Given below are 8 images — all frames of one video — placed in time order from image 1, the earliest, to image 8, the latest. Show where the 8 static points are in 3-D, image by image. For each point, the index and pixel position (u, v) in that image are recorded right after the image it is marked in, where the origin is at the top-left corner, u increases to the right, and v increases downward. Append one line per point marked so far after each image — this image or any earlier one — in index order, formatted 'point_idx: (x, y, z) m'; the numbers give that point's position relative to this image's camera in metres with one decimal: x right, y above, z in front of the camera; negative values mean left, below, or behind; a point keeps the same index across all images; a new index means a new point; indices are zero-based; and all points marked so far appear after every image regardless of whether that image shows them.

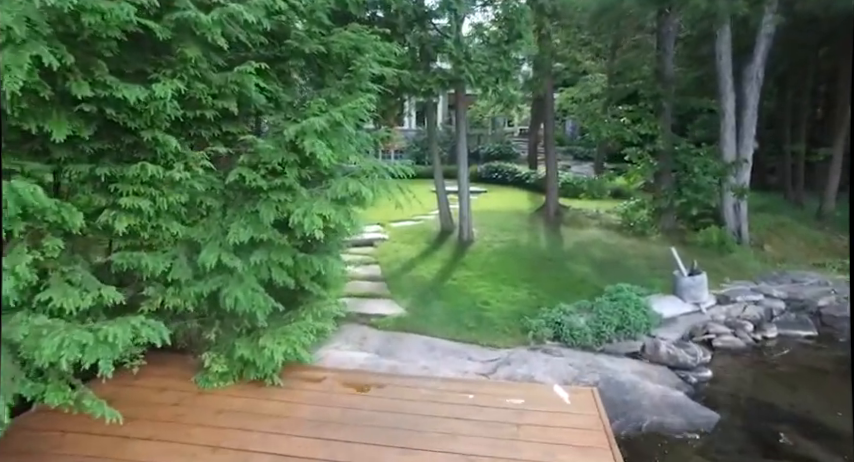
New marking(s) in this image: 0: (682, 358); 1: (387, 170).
0: (+1.8, -0.9, +3.8) m
1: (-0.3, +0.4, +3.6) m
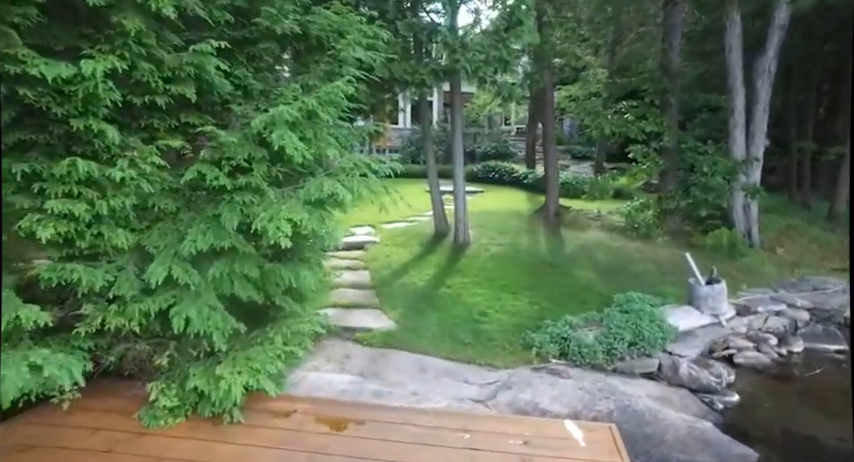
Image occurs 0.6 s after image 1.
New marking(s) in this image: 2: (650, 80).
0: (+1.7, -0.9, +3.3) m
1: (-0.3, +0.4, +3.1) m
2: (+3.0, +1.8, +7.7) m
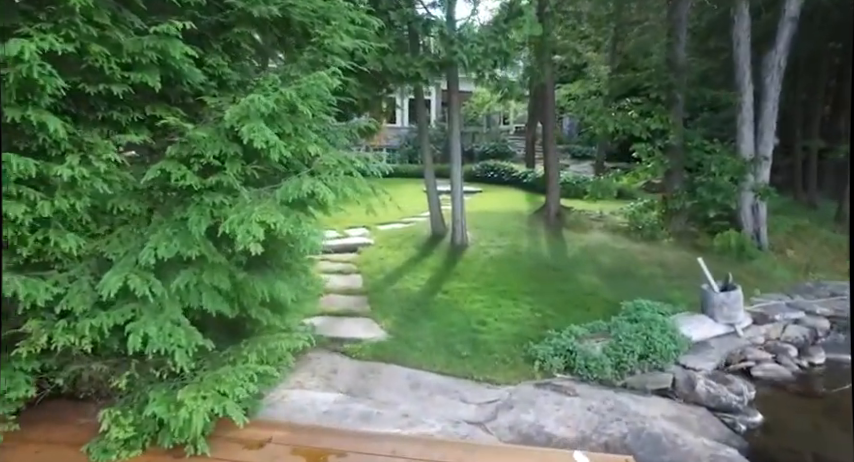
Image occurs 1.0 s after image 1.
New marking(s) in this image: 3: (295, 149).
0: (+1.7, -0.9, +3.0) m
1: (-0.4, +0.3, +2.8) m
2: (+3.0, +1.8, +7.5) m
3: (-0.7, +0.4, +2.7) m
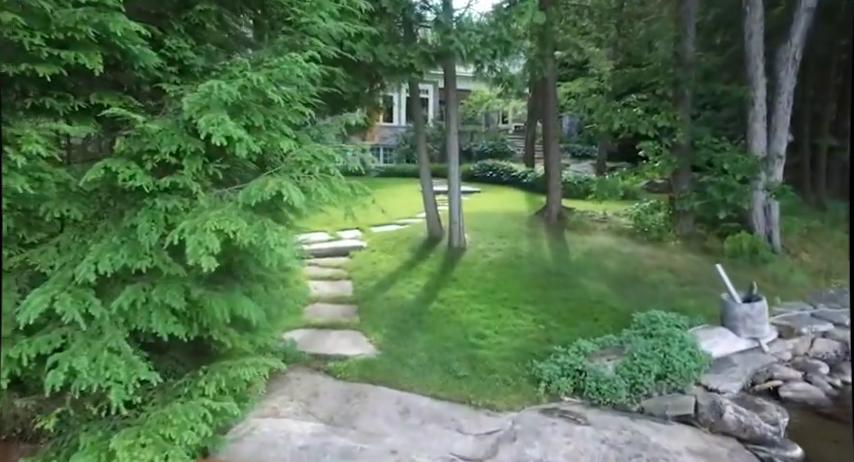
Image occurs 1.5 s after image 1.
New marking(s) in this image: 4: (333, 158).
0: (+1.6, -1.0, +2.7) m
1: (-0.4, +0.3, +2.5) m
2: (+2.9, +1.8, +7.1) m
3: (-0.7, +0.4, +2.4) m
4: (-0.4, +0.3, +2.5) m
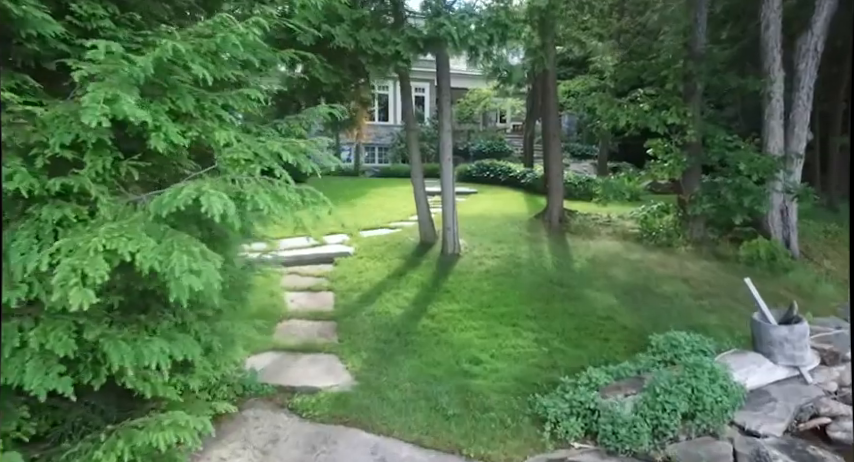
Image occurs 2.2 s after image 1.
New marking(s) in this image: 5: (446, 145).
0: (+1.5, -1.0, +2.2) m
1: (-0.5, +0.3, +2.0) m
2: (+2.8, +1.7, +6.6) m
3: (-0.8, +0.3, +1.9) m
4: (-0.5, +0.3, +2.0) m
5: (+0.2, +1.0, +6.1) m
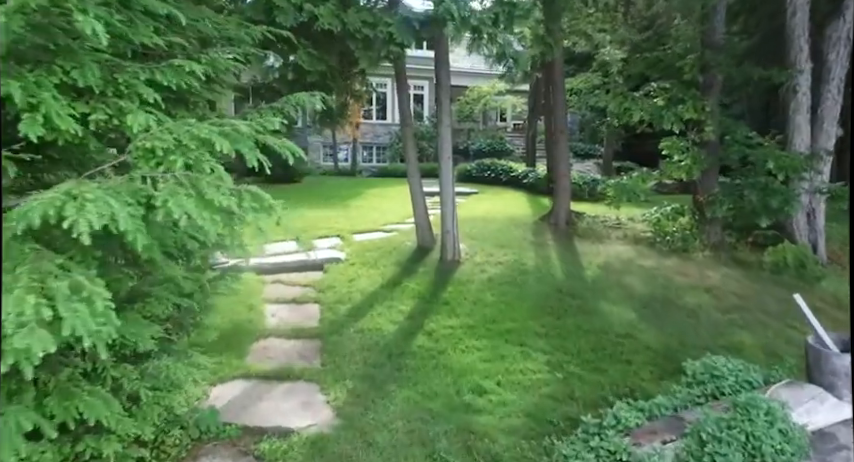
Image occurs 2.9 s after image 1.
0: (+1.5, -1.1, +1.7) m
1: (-0.5, +0.2, +1.5) m
2: (+2.8, +1.7, +6.1) m
3: (-0.8, +0.3, +1.4) m
4: (-0.5, +0.2, +1.5) m
5: (+0.2, +0.9, +5.6) m
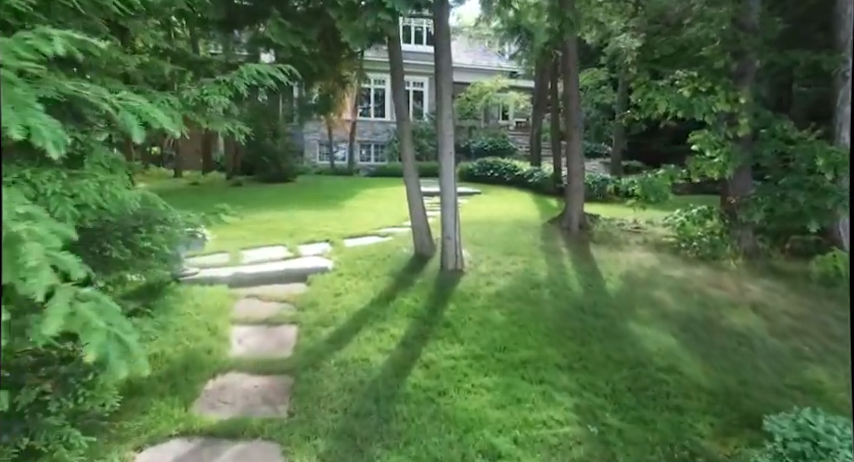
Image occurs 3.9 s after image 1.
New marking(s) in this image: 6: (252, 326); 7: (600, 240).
0: (+1.5, -1.1, +1.0) m
1: (-0.5, +0.2, +0.8) m
2: (+2.8, +1.6, +5.4) m
3: (-0.8, +0.2, +0.7) m
4: (-0.5, +0.2, +0.8) m
5: (+0.2, +0.9, +4.9) m
6: (-1.2, -0.6, +3.7) m
7: (+2.0, -0.1, +6.4) m
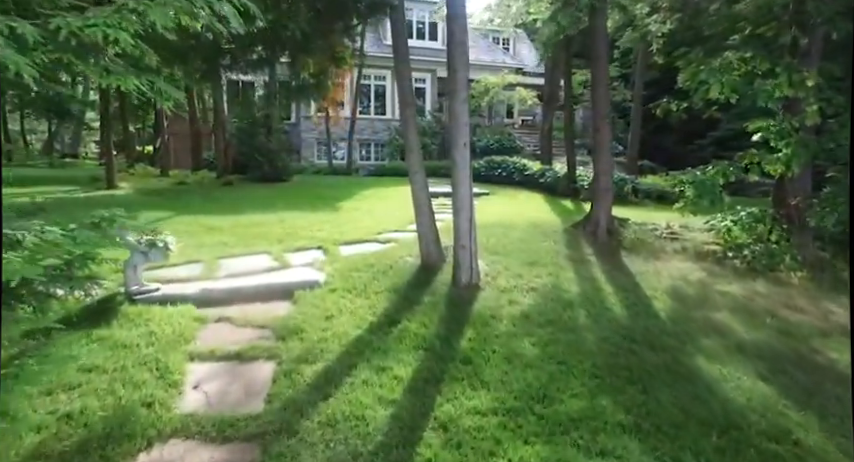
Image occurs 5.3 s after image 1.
0: (+1.6, -1.2, +0.2) m
1: (-0.5, +0.1, -0.1) m
2: (+2.9, +1.5, +4.6) m
3: (-0.8, +0.2, -0.1) m
4: (-0.5, +0.1, 0.0) m
5: (+0.3, +0.8, +4.1) m
6: (-1.1, -0.7, +2.9) m
7: (+2.1, -0.2, +5.6) m
